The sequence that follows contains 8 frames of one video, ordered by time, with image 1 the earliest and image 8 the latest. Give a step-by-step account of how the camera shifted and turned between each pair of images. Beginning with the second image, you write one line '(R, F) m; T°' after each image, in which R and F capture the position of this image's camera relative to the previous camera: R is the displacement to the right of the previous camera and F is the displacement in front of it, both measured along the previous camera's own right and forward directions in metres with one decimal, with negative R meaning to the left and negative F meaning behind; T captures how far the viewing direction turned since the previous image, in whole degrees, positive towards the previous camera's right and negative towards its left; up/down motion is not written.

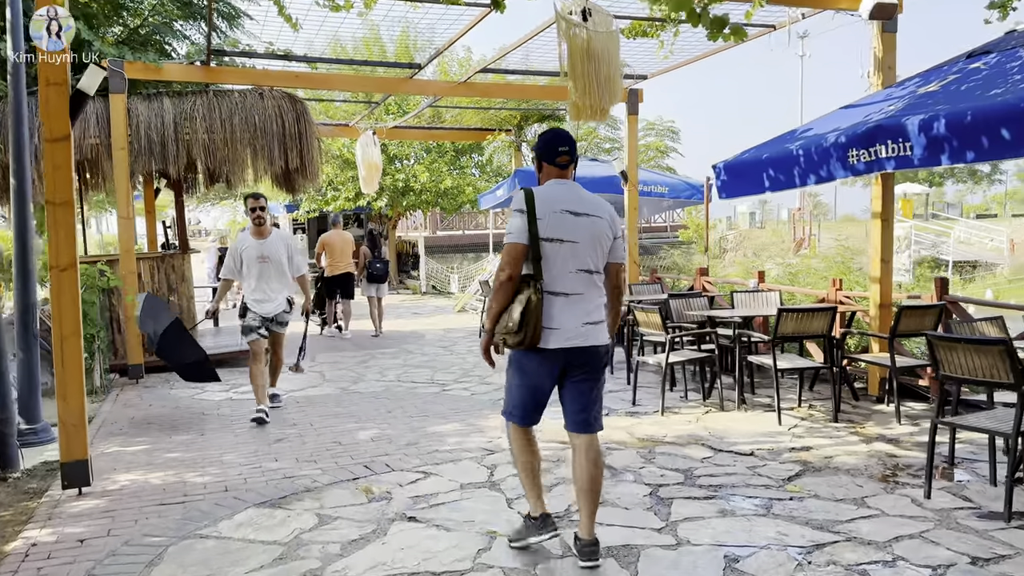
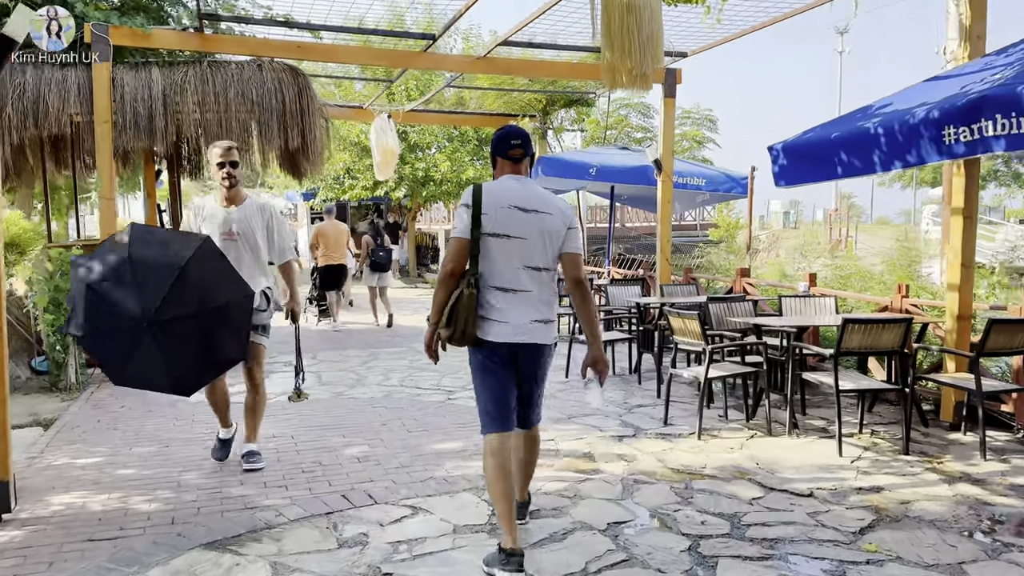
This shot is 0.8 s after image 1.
(+0.1, +0.8) m; -2°
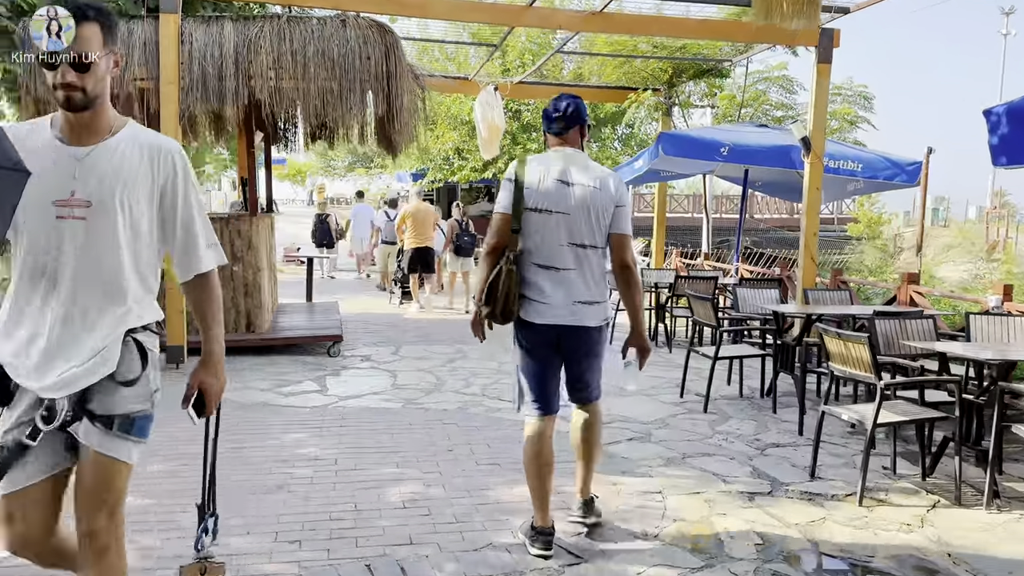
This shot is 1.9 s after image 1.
(+0.1, +1.1) m; -8°
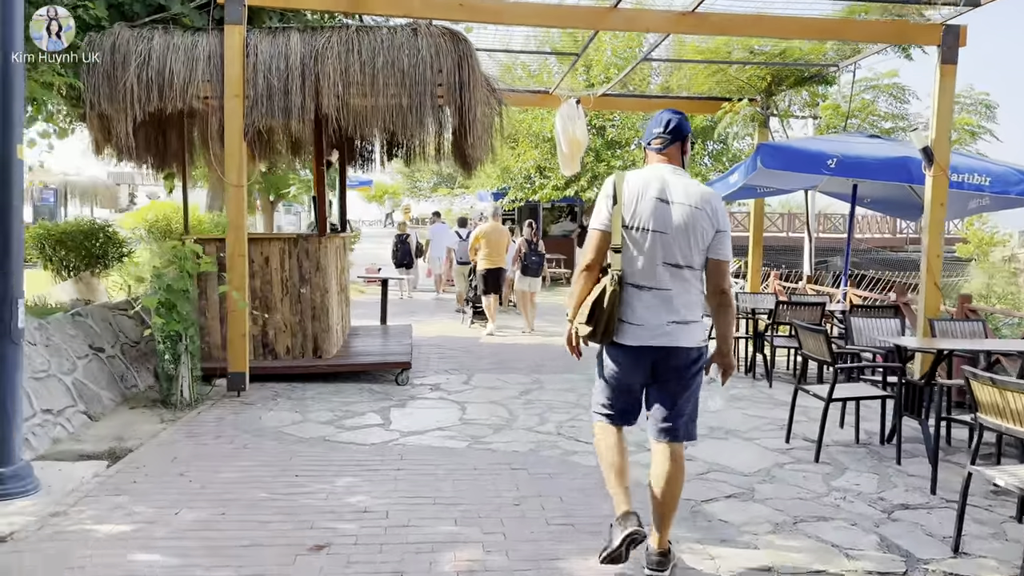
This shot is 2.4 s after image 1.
(0.0, +0.6) m; -6°
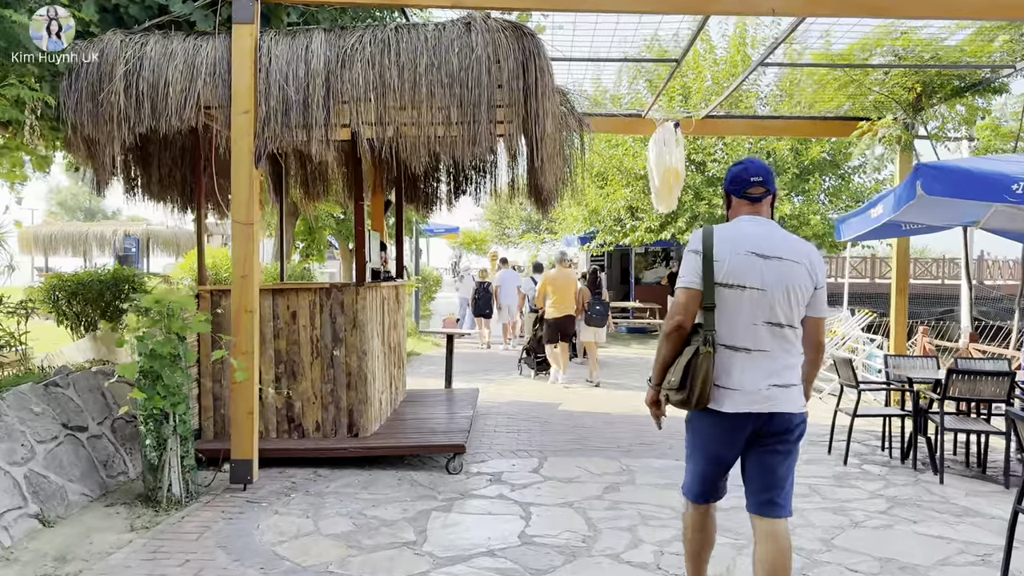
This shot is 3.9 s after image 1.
(+0.1, +1.5) m; -7°
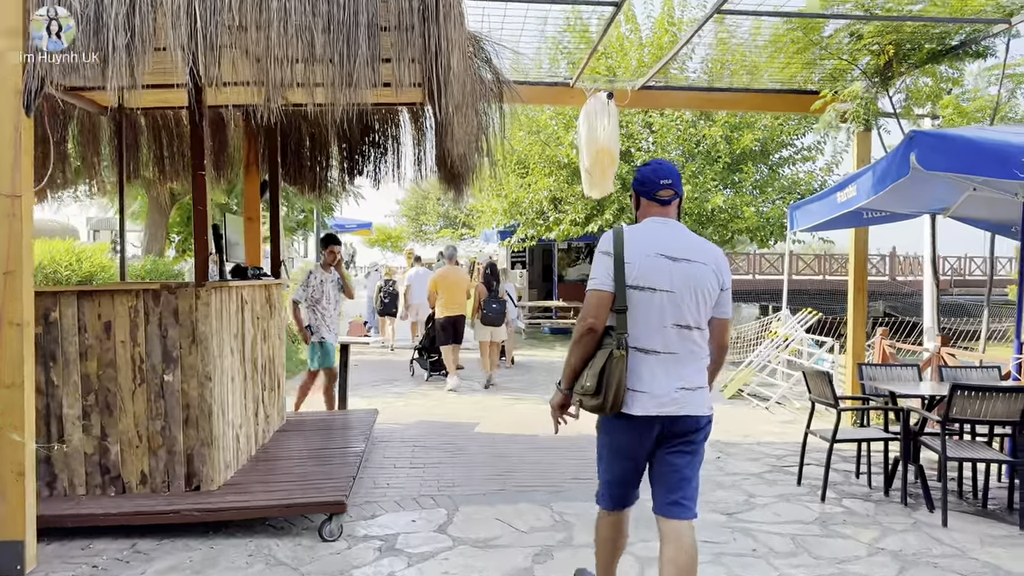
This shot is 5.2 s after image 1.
(+0.1, +1.3) m; +6°
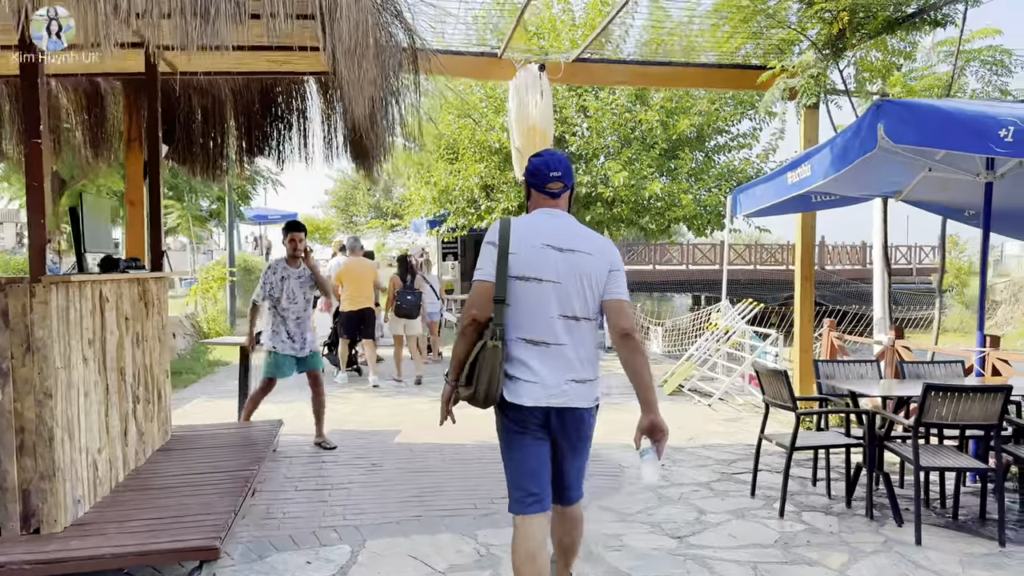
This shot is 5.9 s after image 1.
(+0.1, +0.7) m; +5°
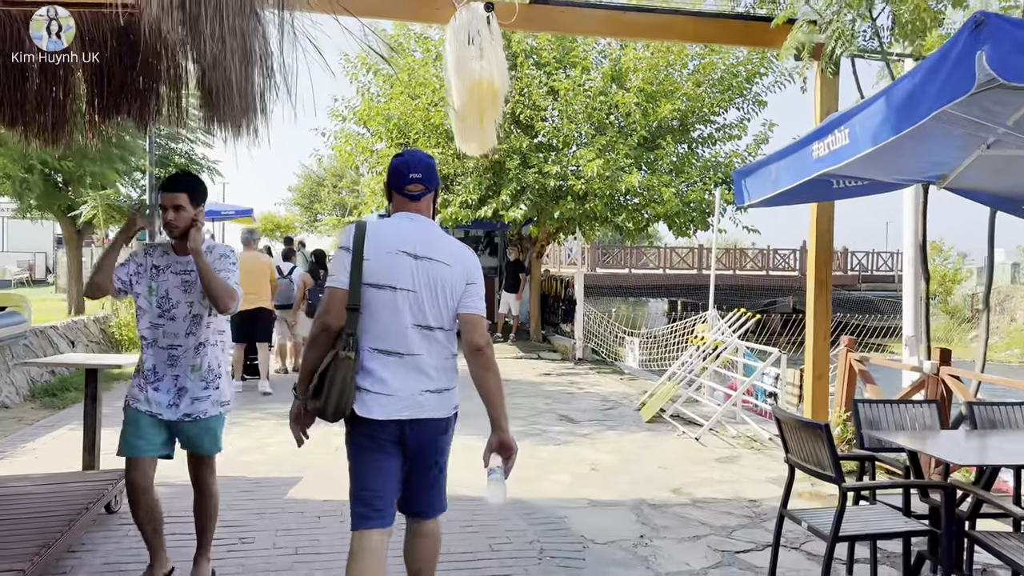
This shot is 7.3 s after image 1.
(+0.2, +1.5) m; +2°
